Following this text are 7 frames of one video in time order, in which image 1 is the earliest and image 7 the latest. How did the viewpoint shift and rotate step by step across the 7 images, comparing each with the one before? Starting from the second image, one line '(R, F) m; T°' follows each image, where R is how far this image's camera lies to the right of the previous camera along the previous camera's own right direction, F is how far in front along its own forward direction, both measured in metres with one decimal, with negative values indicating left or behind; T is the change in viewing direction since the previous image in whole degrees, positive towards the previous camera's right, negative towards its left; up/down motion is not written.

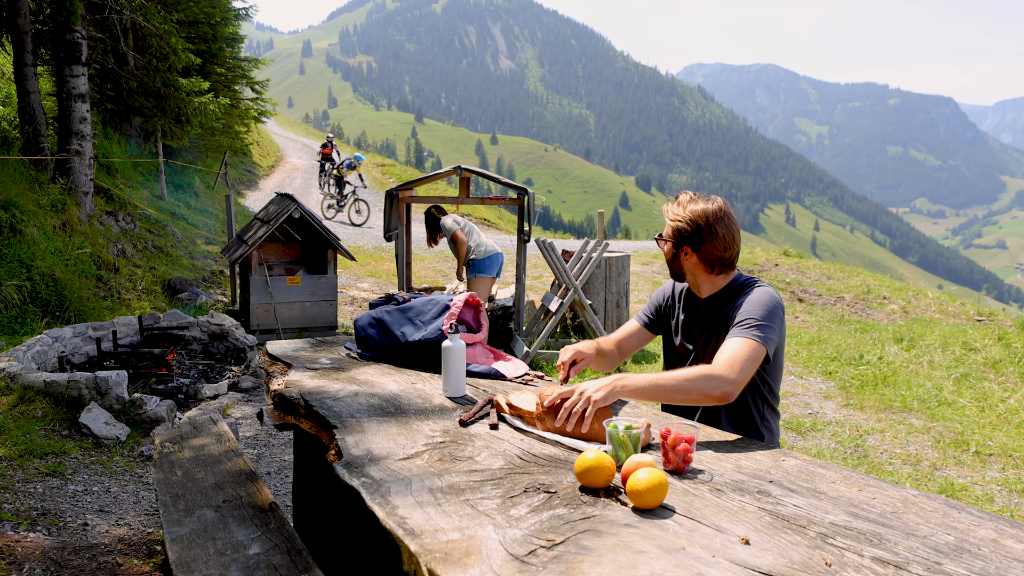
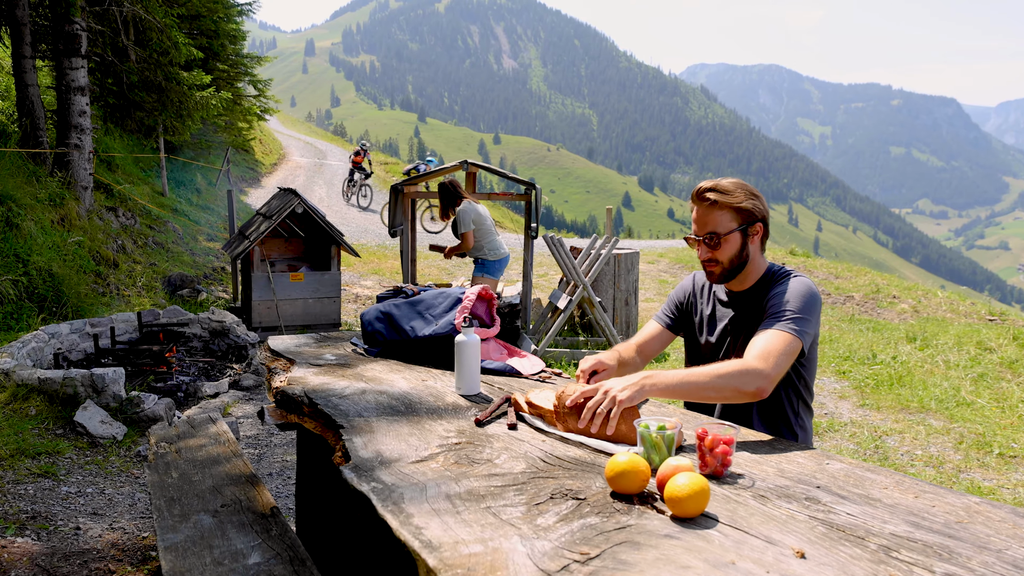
(-0.1, +0.3) m; 0°
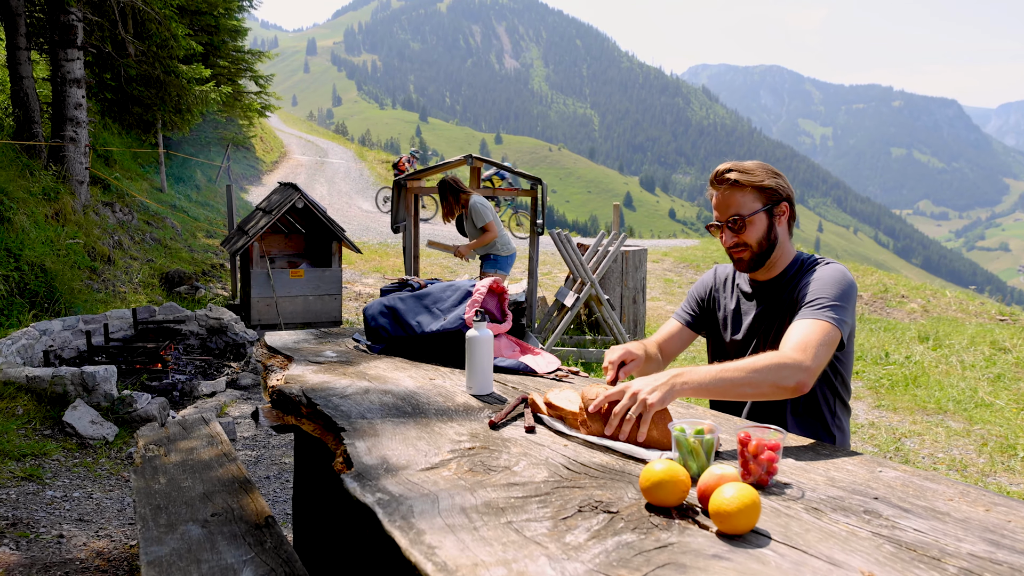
(-0.1, +0.3) m; 0°
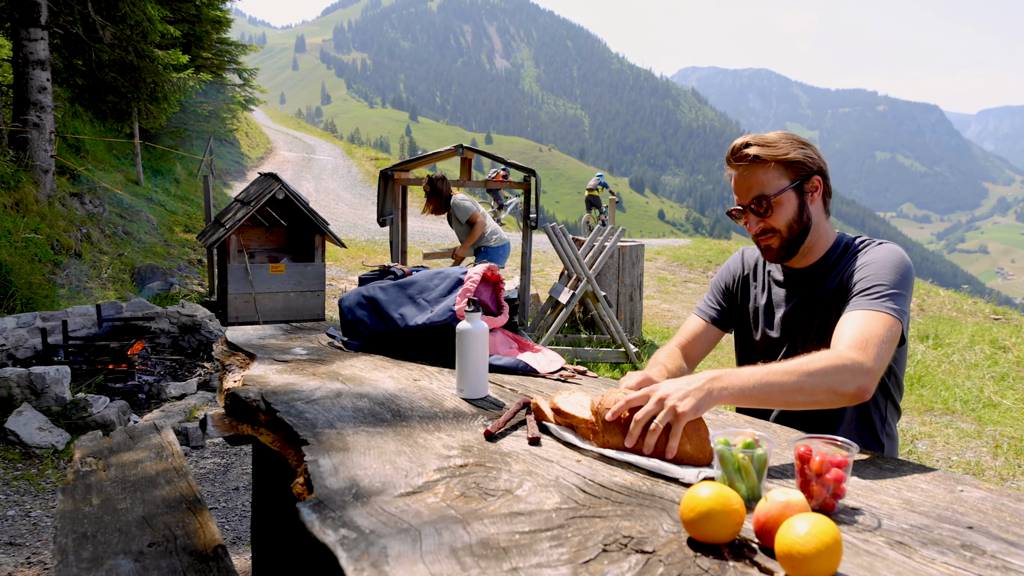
(0.0, +0.6) m; +1°
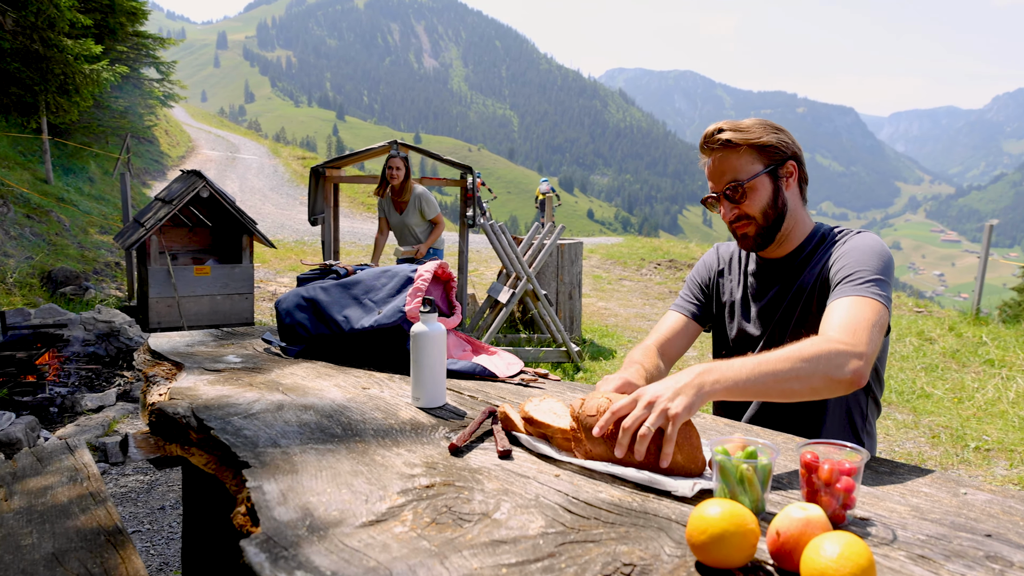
(-0.1, +0.3) m; +5°
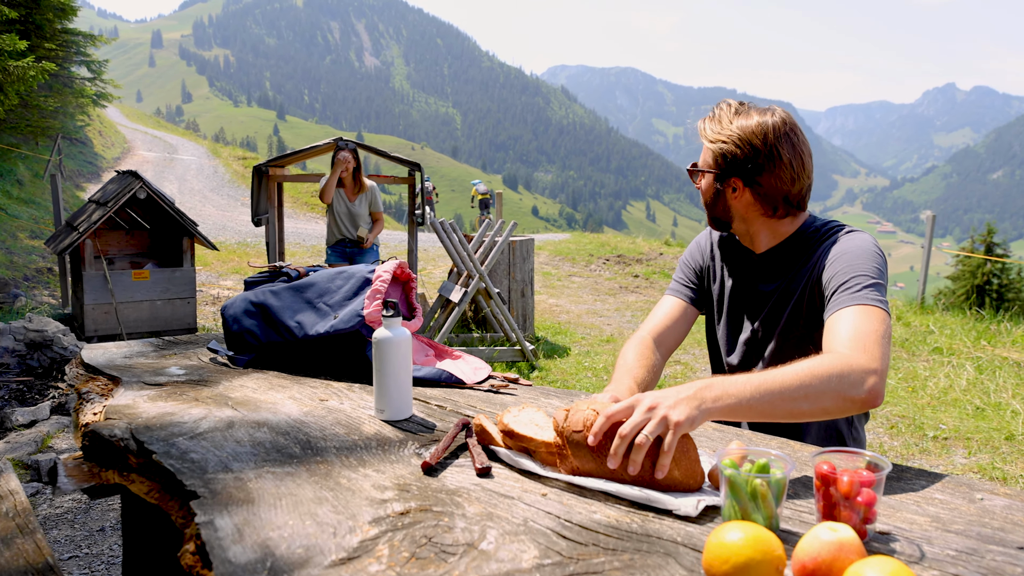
(-0.1, +0.2) m; +4°
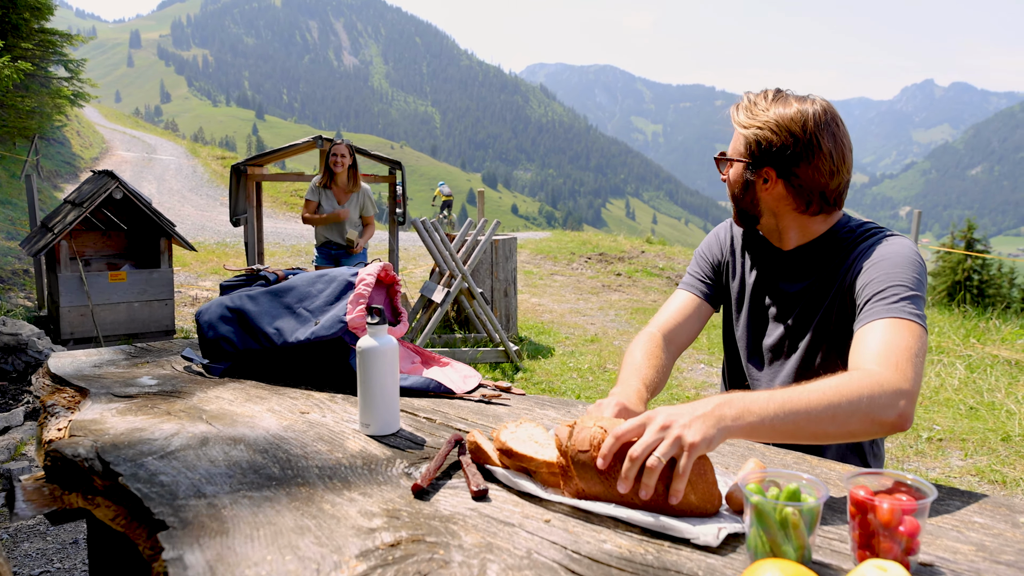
(0.0, +0.2) m; +1°
